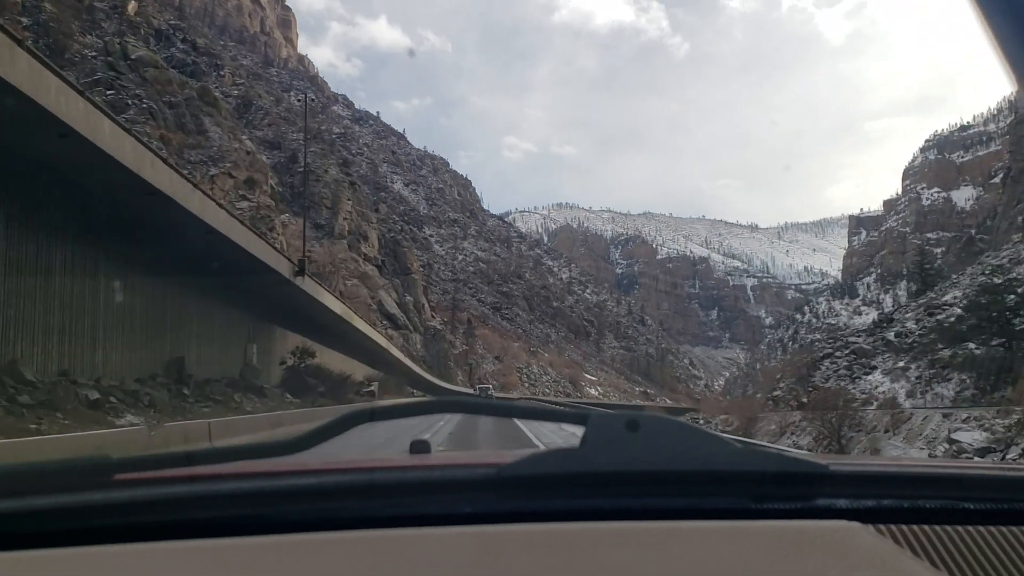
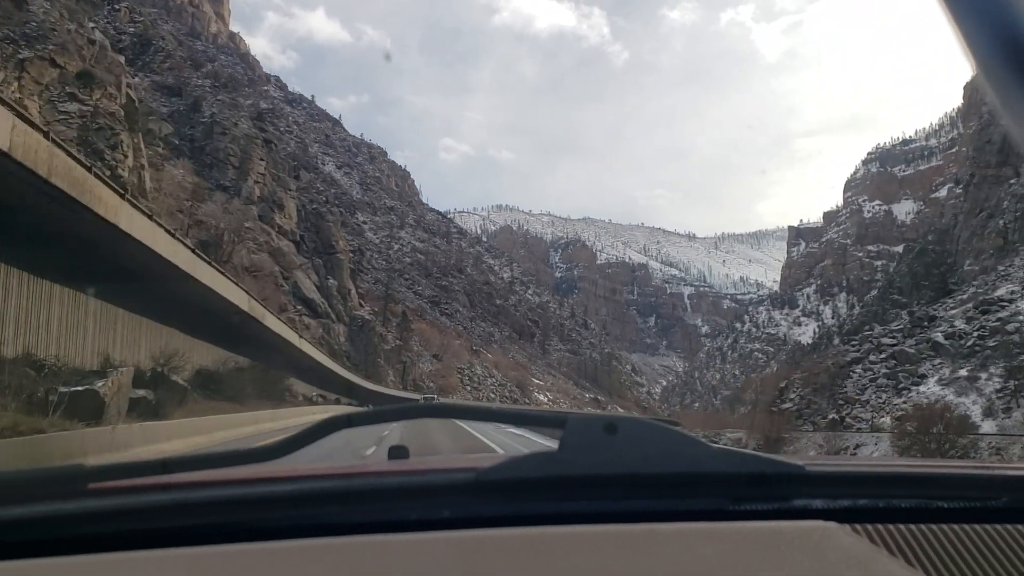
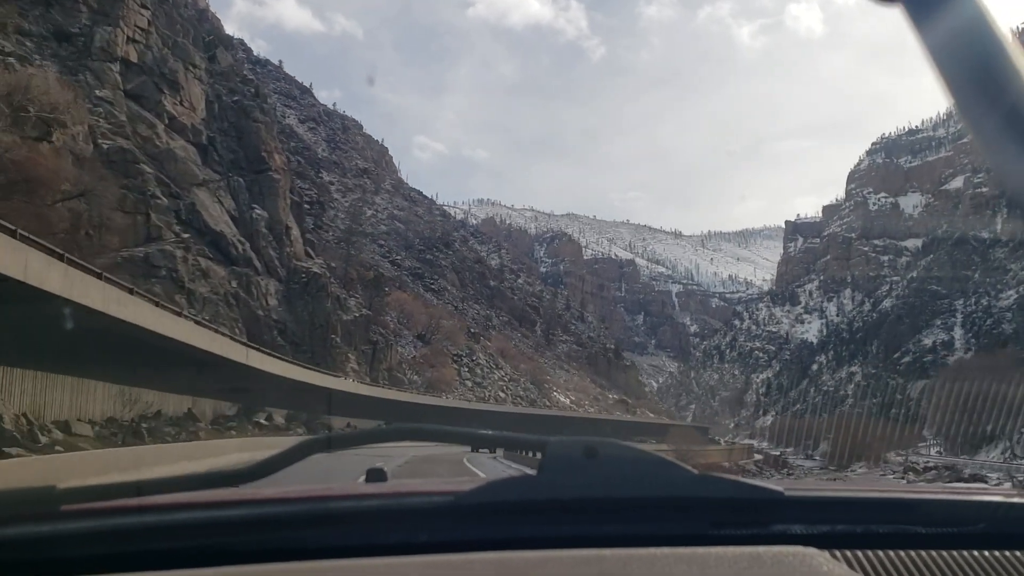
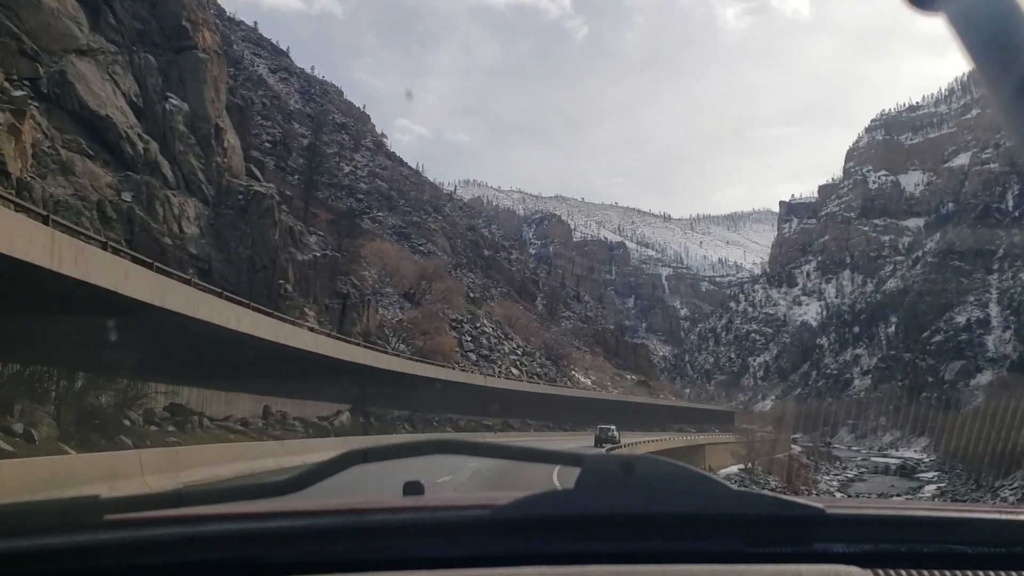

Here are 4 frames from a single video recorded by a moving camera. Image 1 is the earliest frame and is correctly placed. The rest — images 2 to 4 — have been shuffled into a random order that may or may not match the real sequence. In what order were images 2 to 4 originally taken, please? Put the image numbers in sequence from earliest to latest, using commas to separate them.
2, 3, 4
